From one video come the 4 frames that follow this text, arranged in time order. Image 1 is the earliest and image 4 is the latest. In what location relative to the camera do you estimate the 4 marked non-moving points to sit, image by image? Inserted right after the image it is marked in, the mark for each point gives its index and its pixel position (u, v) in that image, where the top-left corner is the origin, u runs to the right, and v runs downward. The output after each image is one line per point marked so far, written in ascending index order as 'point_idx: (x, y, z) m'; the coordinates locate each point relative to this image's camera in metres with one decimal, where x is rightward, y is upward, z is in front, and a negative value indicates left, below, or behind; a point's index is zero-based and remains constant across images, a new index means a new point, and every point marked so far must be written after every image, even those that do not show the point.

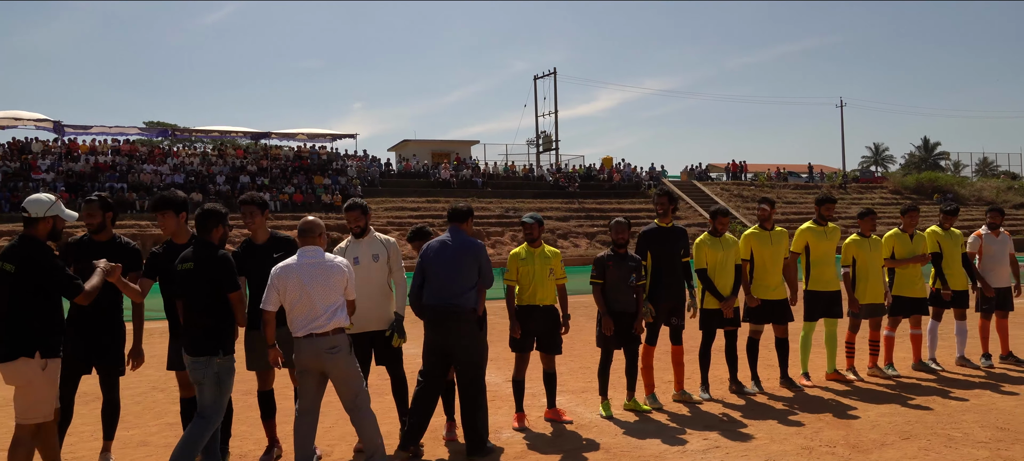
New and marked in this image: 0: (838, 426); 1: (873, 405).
0: (+2.4, -1.4, +5.6) m
1: (+3.0, -1.4, +6.3) m
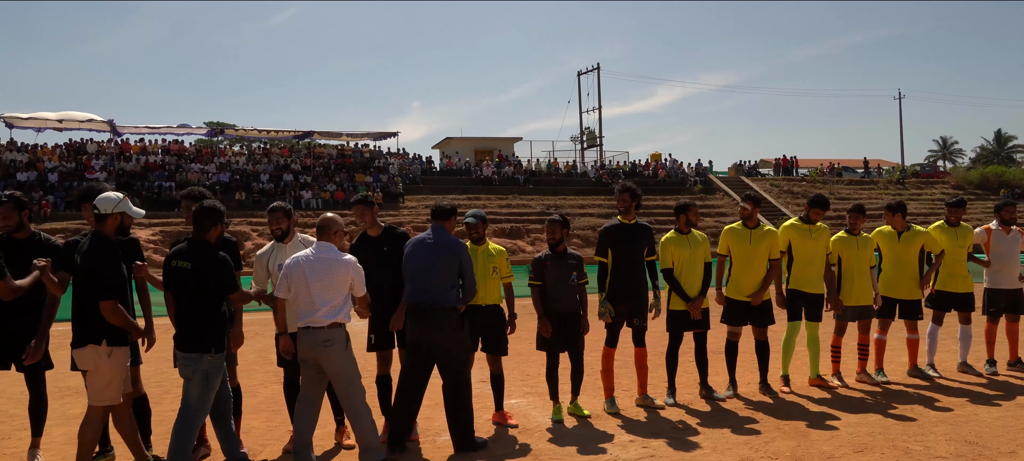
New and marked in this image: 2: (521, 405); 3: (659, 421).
0: (+1.9, -1.4, +5.3) m
1: (+2.6, -1.4, +5.9) m
2: (+0.1, -1.5, +6.5) m
3: (+1.1, -1.5, +5.9) m
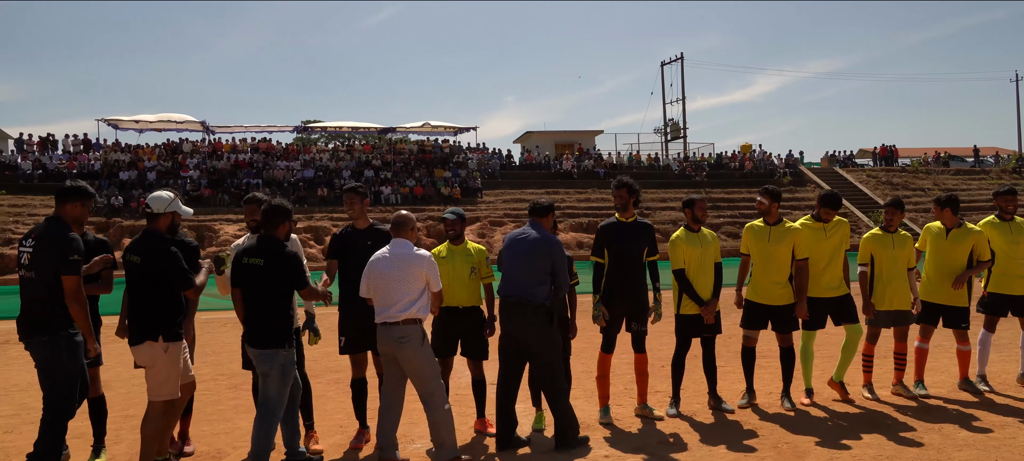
0: (+1.7, -1.4, +4.7) m
1: (+2.4, -1.4, +5.3) m
2: (0.0, -1.5, +6.2) m
3: (+1.0, -1.4, +5.4) m
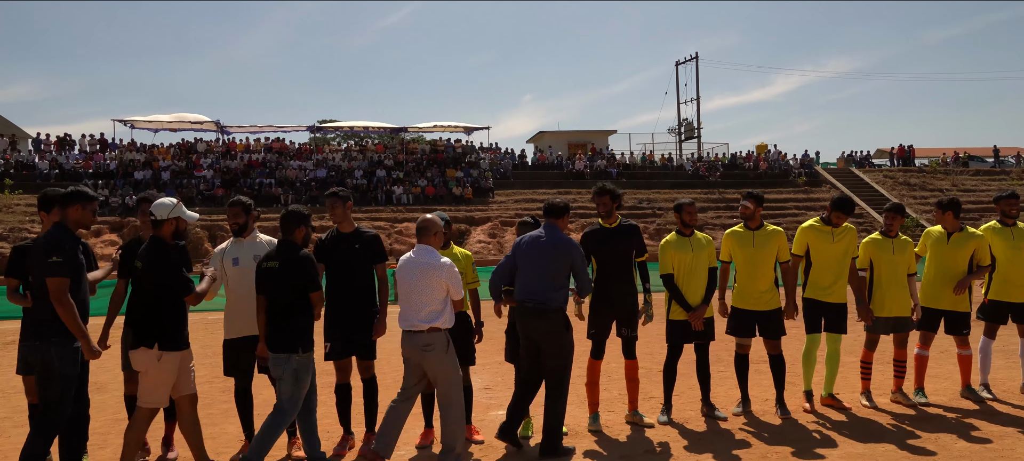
0: (+2.4, -1.3, +4.3) m
1: (+3.2, -1.3, +4.9) m
2: (+0.7, -1.4, +5.8) m
3: (+1.7, -1.3, +5.0) m
